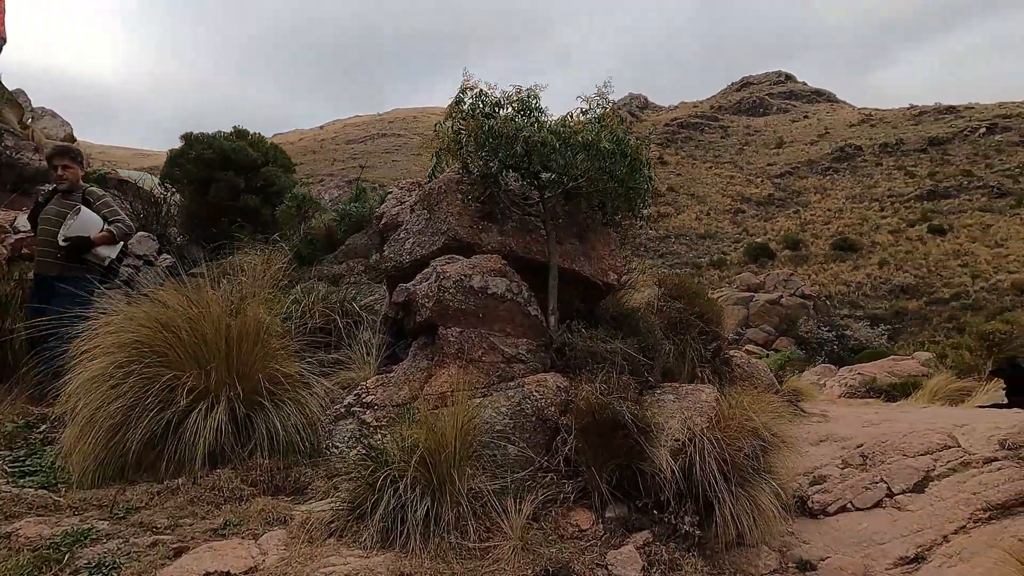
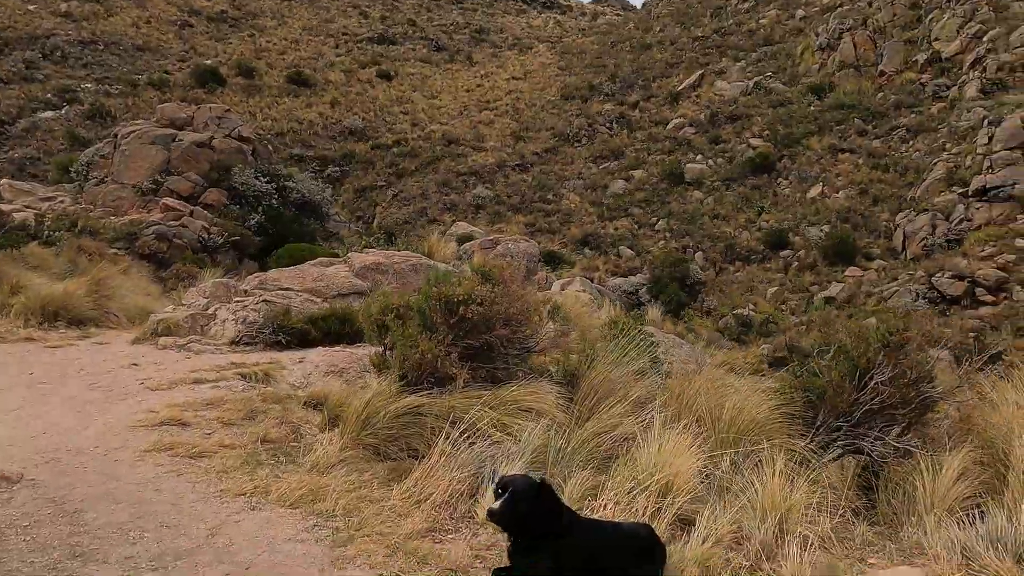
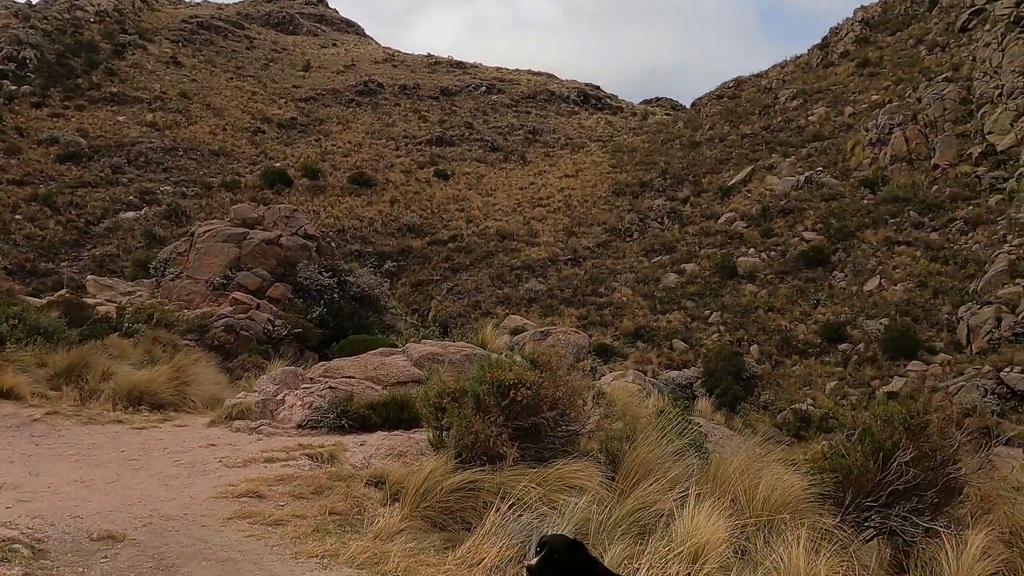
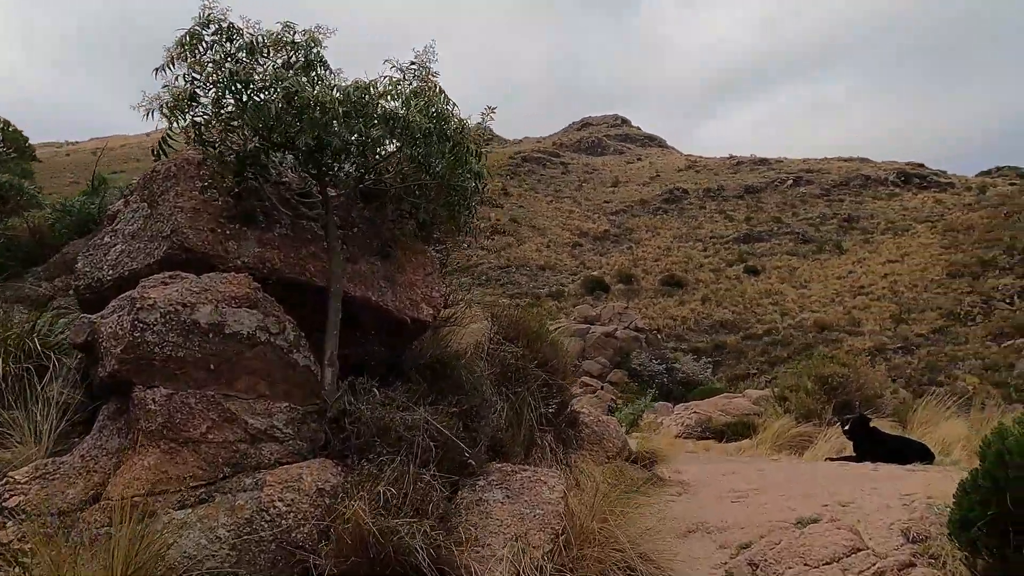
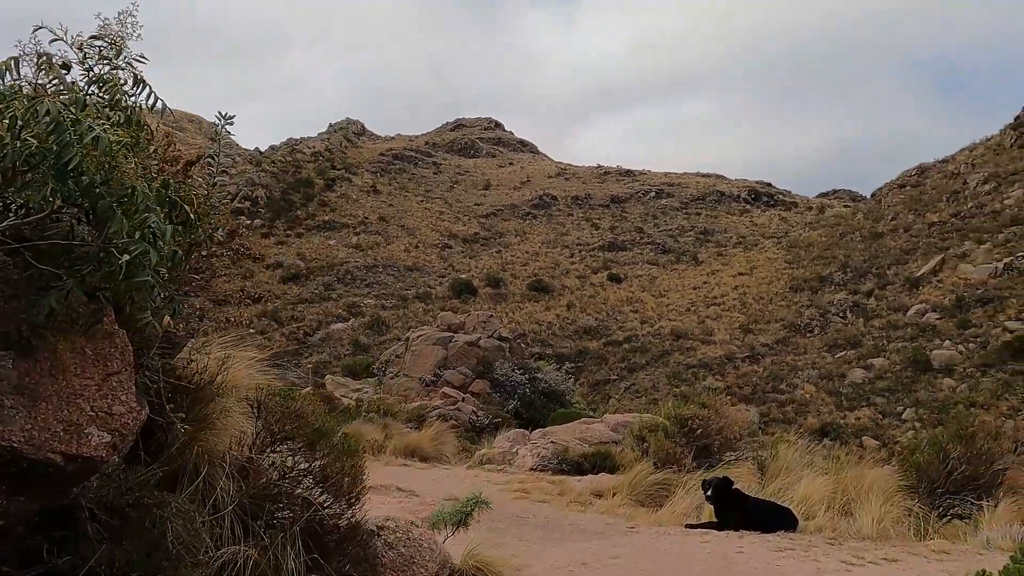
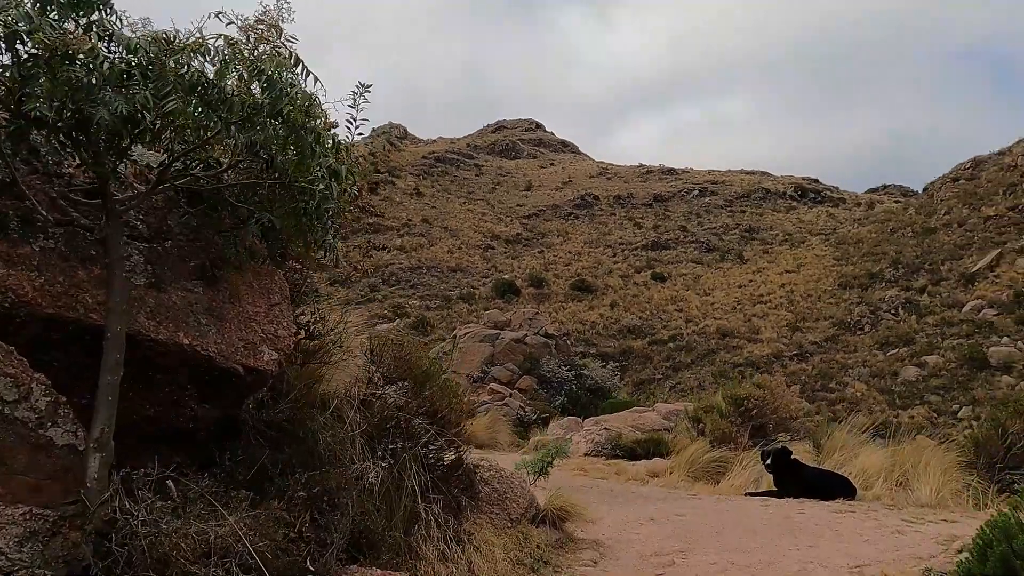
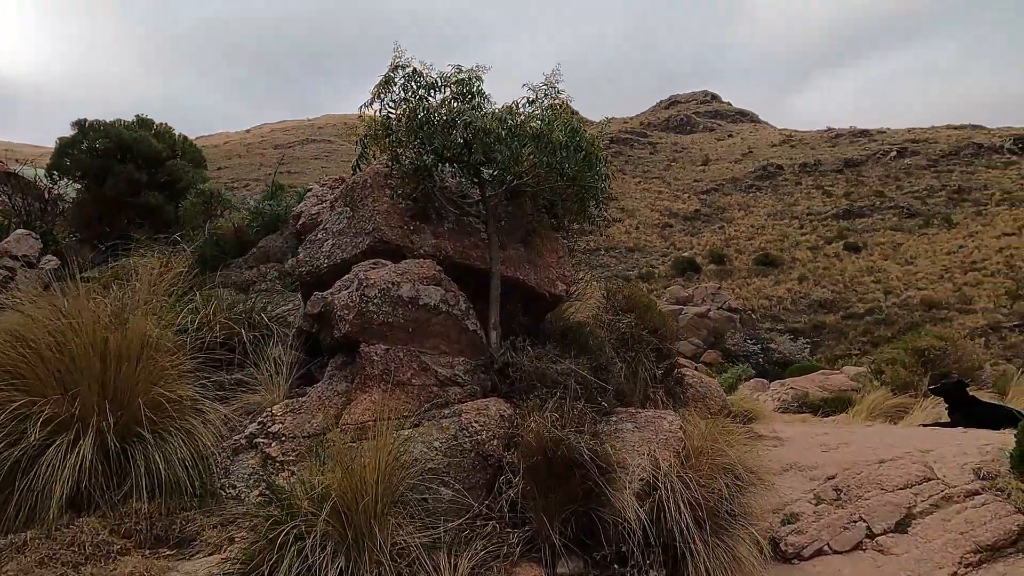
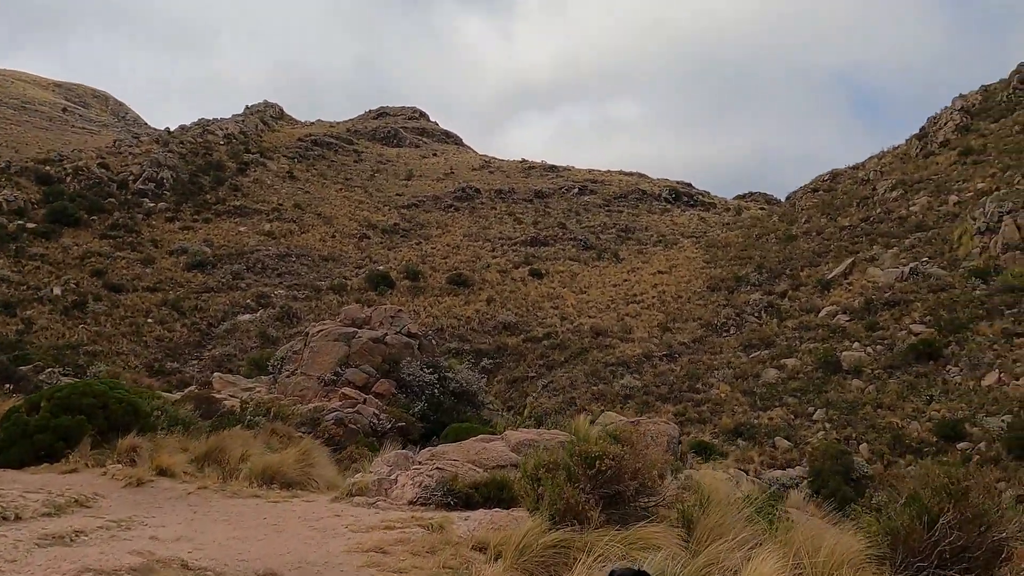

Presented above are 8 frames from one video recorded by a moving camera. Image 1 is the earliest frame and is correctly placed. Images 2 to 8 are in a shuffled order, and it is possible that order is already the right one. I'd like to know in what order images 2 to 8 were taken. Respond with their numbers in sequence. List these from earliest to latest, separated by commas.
7, 4, 6, 5, 8, 3, 2
